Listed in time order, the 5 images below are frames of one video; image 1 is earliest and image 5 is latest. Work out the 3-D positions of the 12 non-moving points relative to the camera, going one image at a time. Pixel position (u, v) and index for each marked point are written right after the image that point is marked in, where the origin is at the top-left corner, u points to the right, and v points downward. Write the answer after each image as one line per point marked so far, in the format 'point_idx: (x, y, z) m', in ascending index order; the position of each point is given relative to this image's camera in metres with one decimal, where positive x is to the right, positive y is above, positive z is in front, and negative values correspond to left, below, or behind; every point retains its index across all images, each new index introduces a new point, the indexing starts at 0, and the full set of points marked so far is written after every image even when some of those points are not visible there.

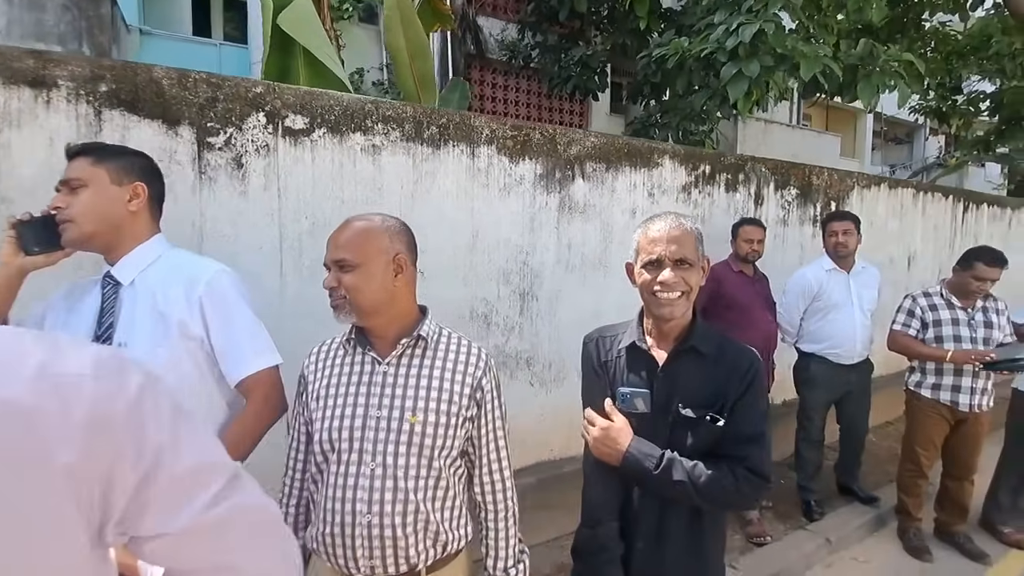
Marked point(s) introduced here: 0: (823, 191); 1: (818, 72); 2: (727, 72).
0: (+3.3, +1.0, +5.2) m
1: (+2.6, +1.9, +4.4) m
2: (+1.8, +1.9, +4.3) m
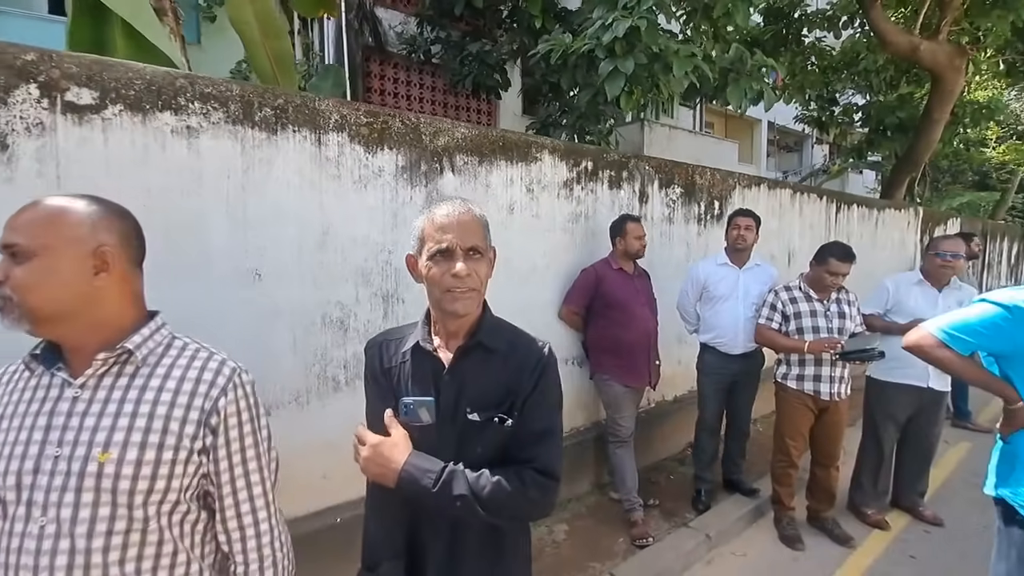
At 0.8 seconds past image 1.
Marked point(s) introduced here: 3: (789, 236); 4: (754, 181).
0: (+2.1, +1.1, +5.3) m
1: (+1.6, +1.9, +4.4) m
2: (+0.8, +1.9, +4.3) m
3: (+3.6, +0.7, +6.6) m
4: (+2.9, +1.3, +6.0) m
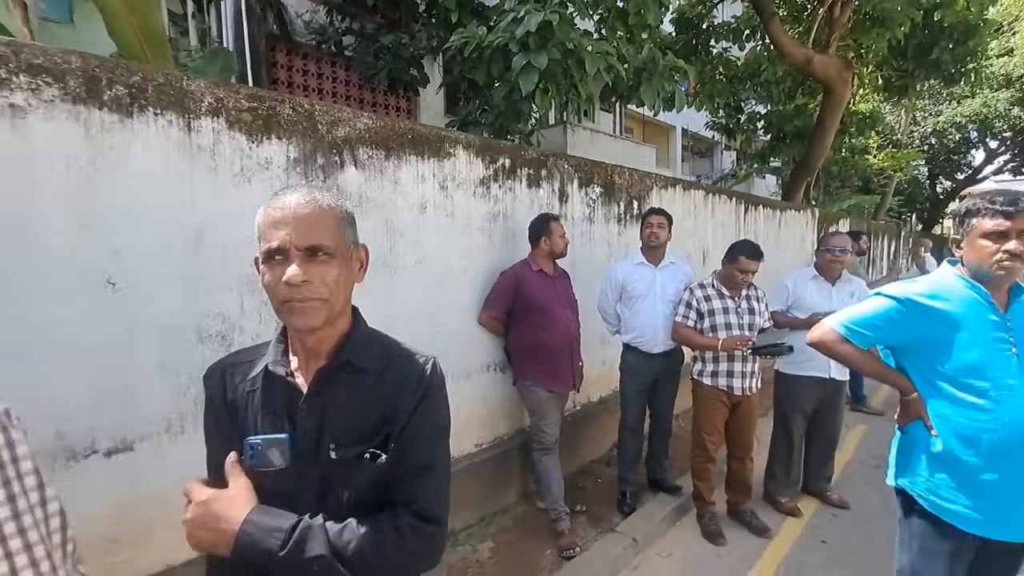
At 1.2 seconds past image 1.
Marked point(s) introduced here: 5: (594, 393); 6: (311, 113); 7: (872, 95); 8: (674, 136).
0: (+1.2, +1.1, +5.4) m
1: (+0.8, +1.9, +4.4) m
2: (+0.1, +1.9, +4.1) m
3: (+2.6, +0.7, +6.8) m
4: (+1.9, +1.3, +6.1) m
5: (+0.8, -1.1, +5.1) m
6: (-1.2, +1.0, +3.0) m
7: (+8.6, +4.6, +11.9) m
8: (+5.3, +5.0, +16.5) m
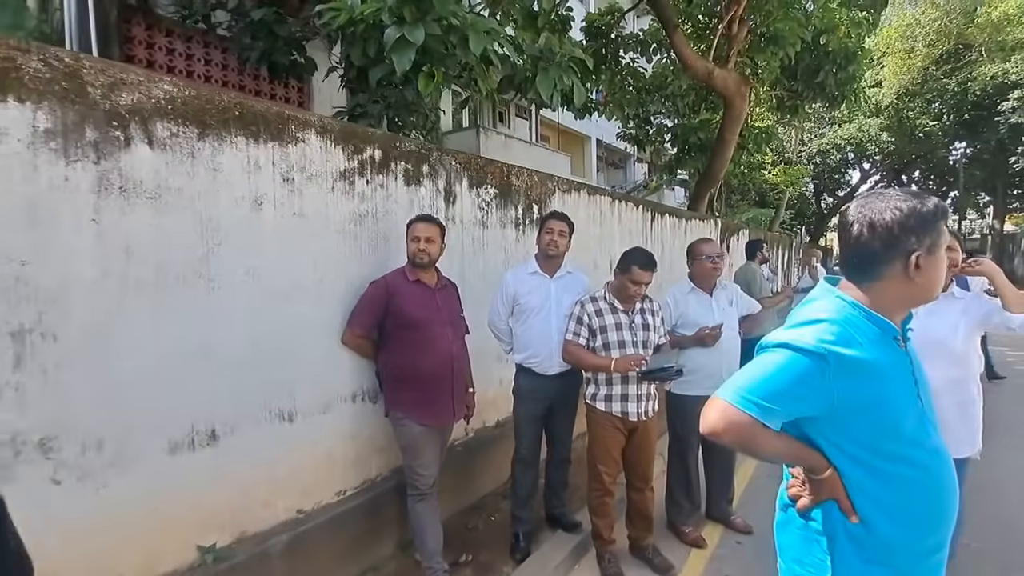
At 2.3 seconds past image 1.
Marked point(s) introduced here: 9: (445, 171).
0: (+0.1, +0.9, +4.9) m
1: (-0.1, +1.8, +3.9) m
2: (-0.8, +1.8, +3.5) m
3: (+1.3, +0.6, +6.5) m
4: (+0.7, +1.2, +5.7) m
5: (-0.2, -1.2, +4.6) m
6: (-1.9, +1.0, +2.2) m
7: (+6.4, +4.4, +12.6) m
8: (+2.5, +4.7, +16.6) m
9: (-0.5, +0.9, +4.0) m
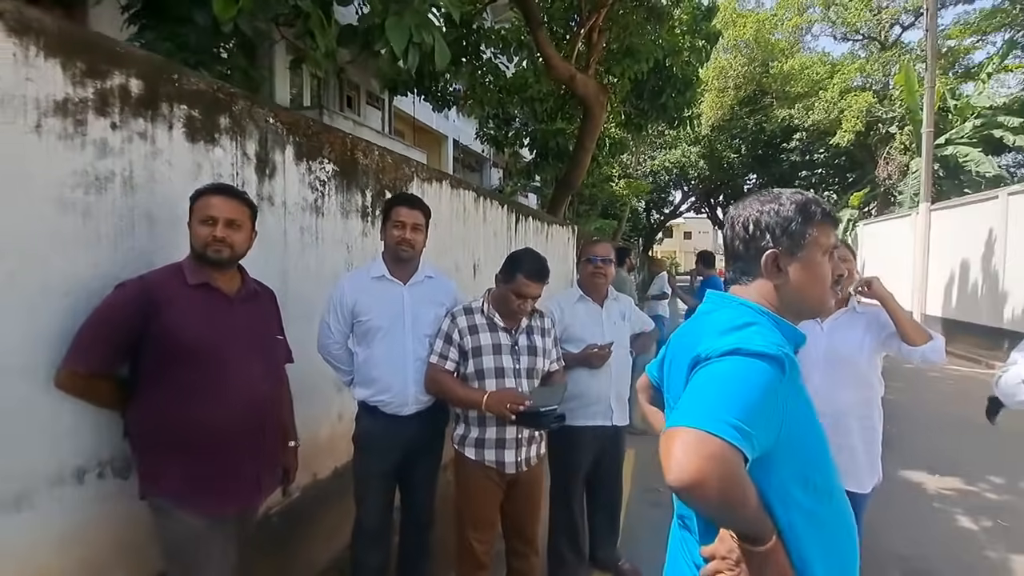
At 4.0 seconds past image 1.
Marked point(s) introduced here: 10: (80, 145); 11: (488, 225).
0: (-1.1, +0.9, +3.9) m
1: (-1.0, +1.8, +2.9) m
2: (-1.6, +1.7, +2.3) m
3: (-0.4, +0.5, +5.8) m
4: (-0.7, +1.1, +4.9) m
5: (-1.3, -1.2, +3.5) m
6: (-2.2, +1.0, +0.7) m
7: (+2.8, +4.2, +13.1) m
8: (-2.1, +4.6, +15.8) m
9: (-1.5, +0.9, +2.9) m
10: (-1.8, +0.6, +2.0) m
11: (-0.3, +0.8, +6.2) m
